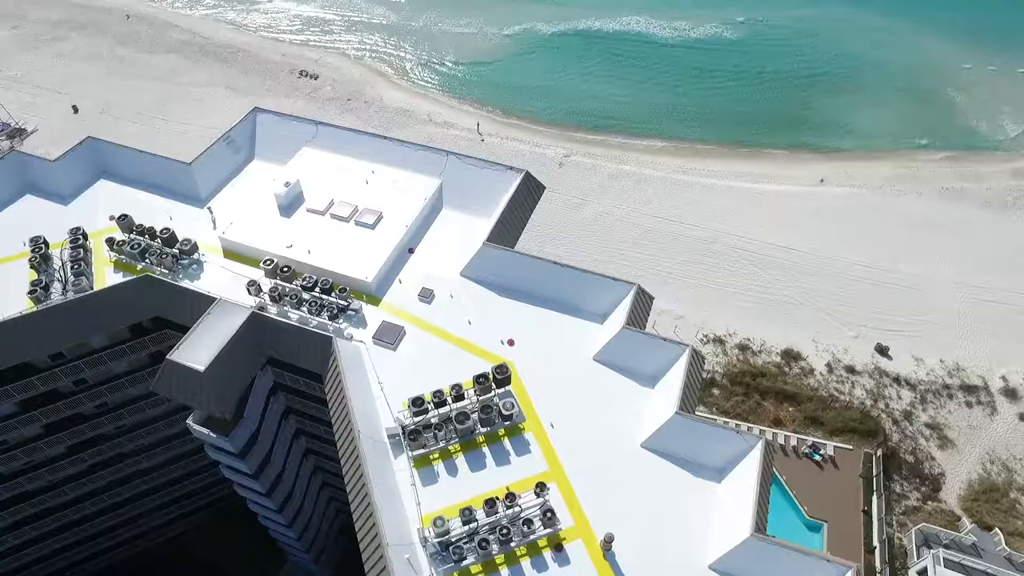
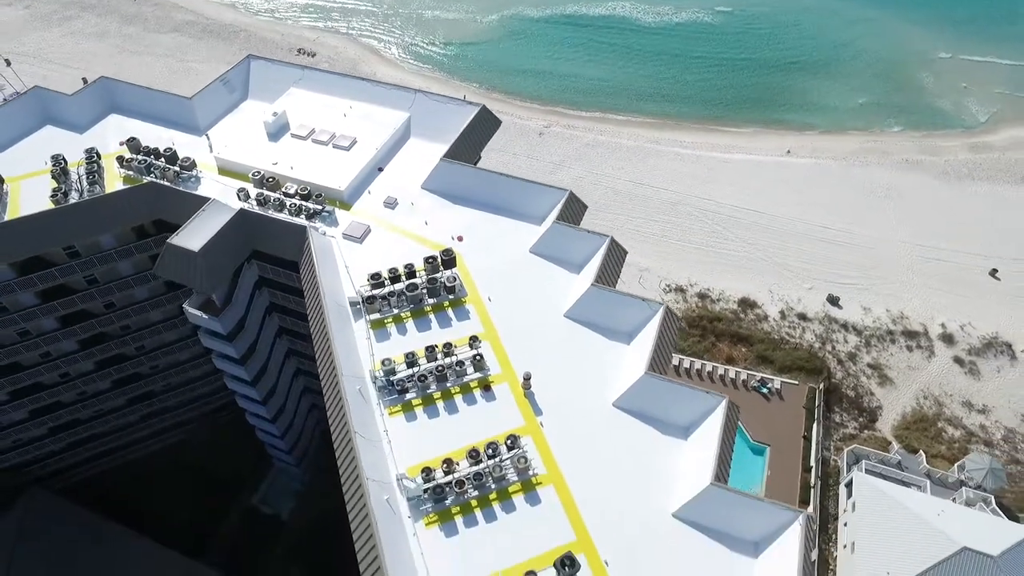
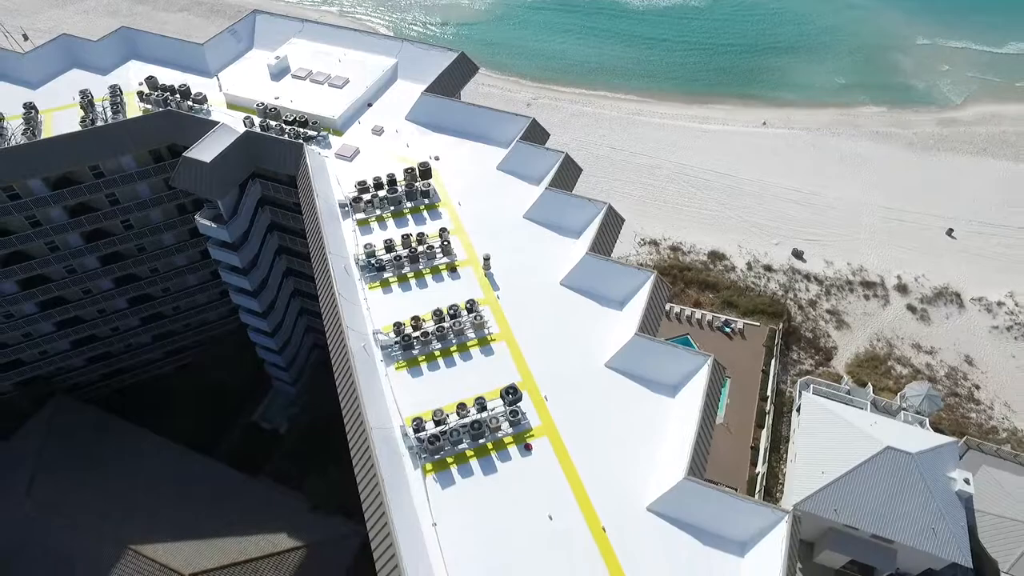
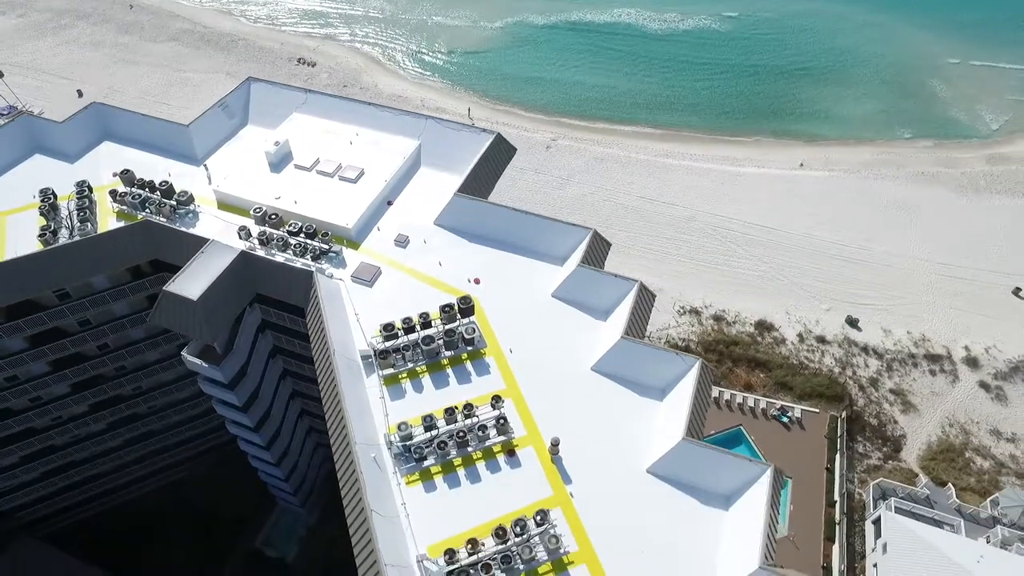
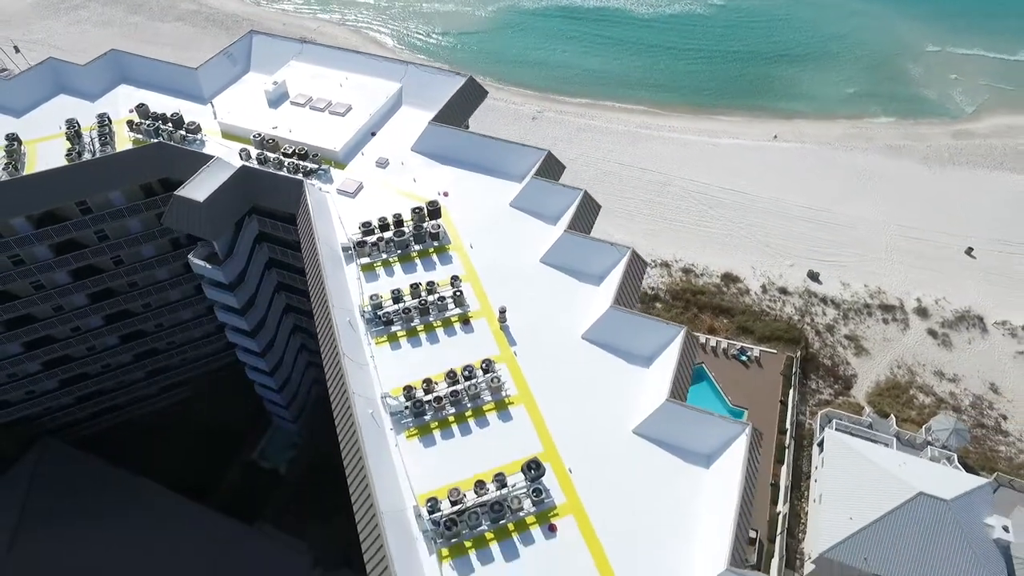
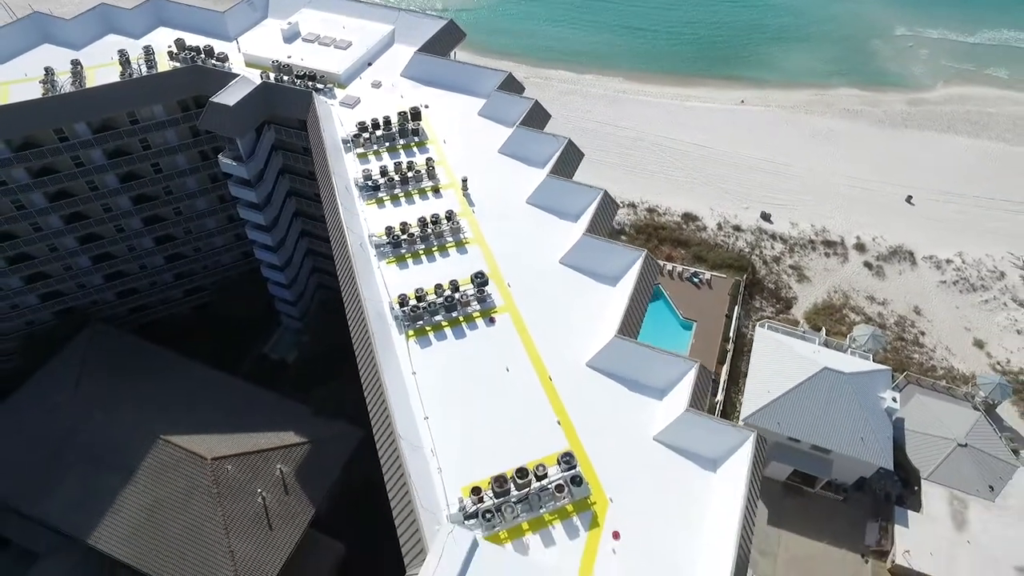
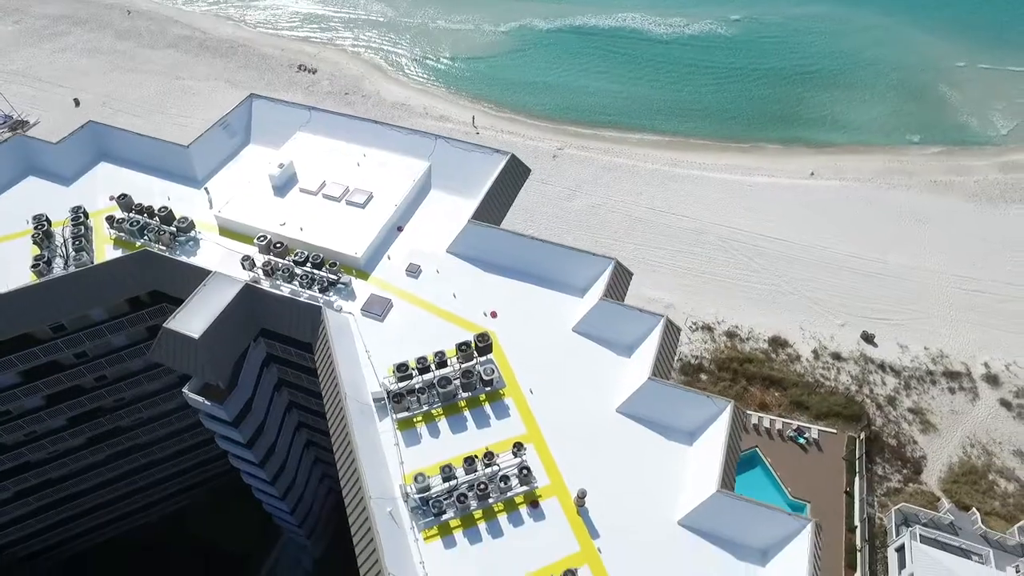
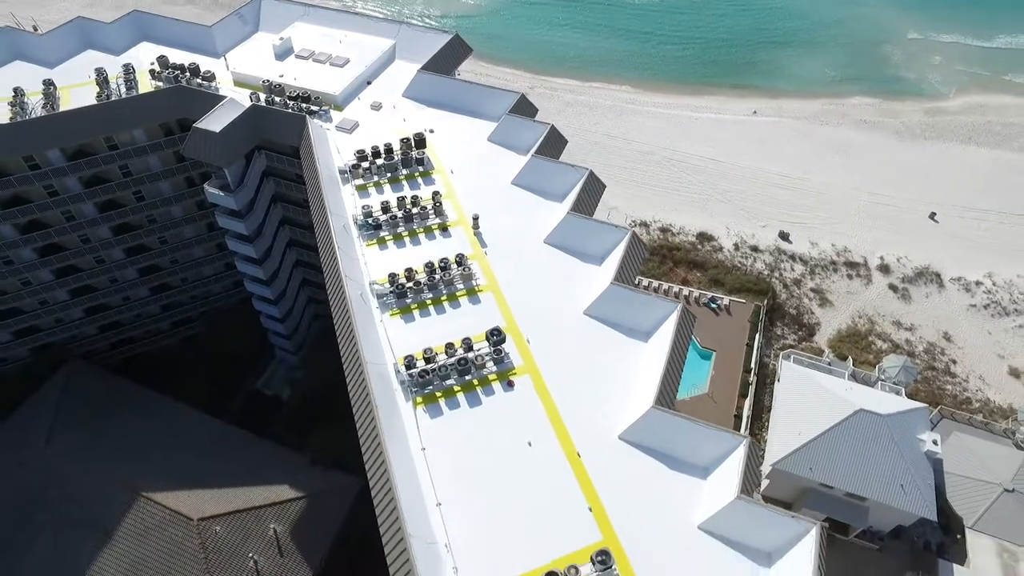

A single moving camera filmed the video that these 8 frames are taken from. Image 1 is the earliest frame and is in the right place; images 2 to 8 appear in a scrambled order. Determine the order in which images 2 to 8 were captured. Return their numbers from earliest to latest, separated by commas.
7, 4, 2, 5, 3, 8, 6
